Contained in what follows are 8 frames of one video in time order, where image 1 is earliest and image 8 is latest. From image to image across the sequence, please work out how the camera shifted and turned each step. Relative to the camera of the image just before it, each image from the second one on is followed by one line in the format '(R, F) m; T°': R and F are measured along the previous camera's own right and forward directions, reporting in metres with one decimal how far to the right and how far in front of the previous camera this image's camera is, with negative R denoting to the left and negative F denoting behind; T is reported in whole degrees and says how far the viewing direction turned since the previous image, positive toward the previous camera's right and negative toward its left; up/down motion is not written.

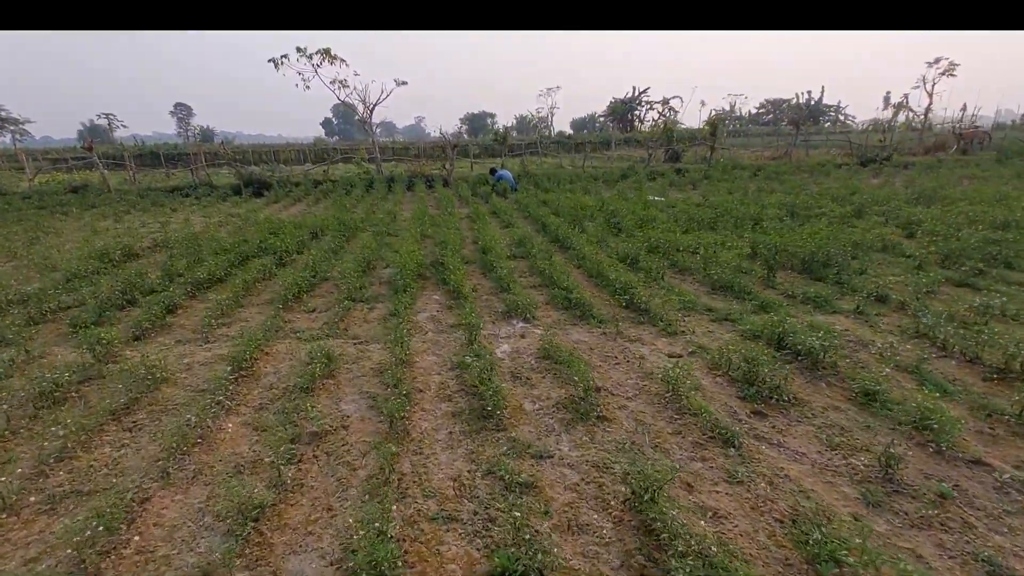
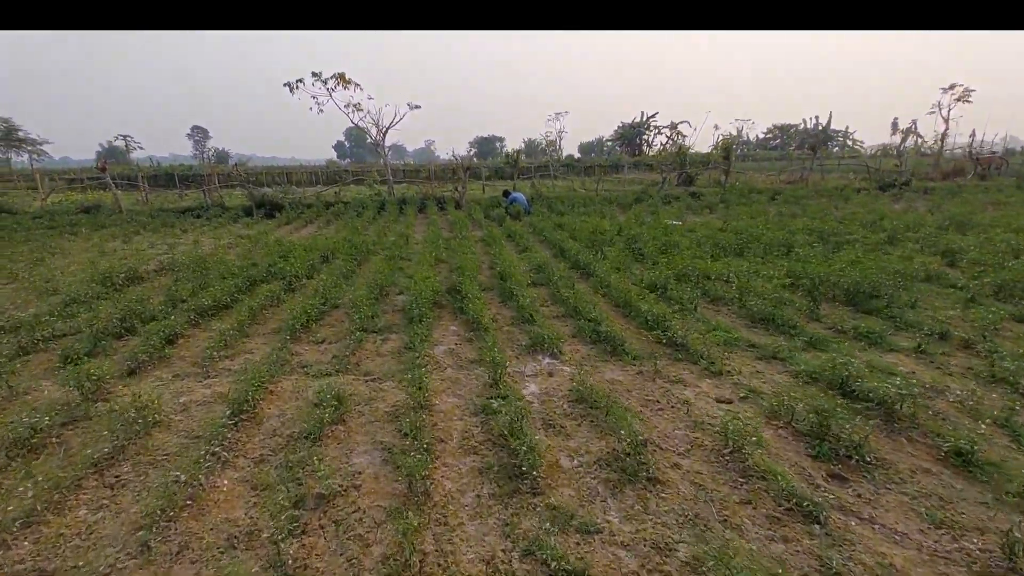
(-0.2, +0.5) m; -1°
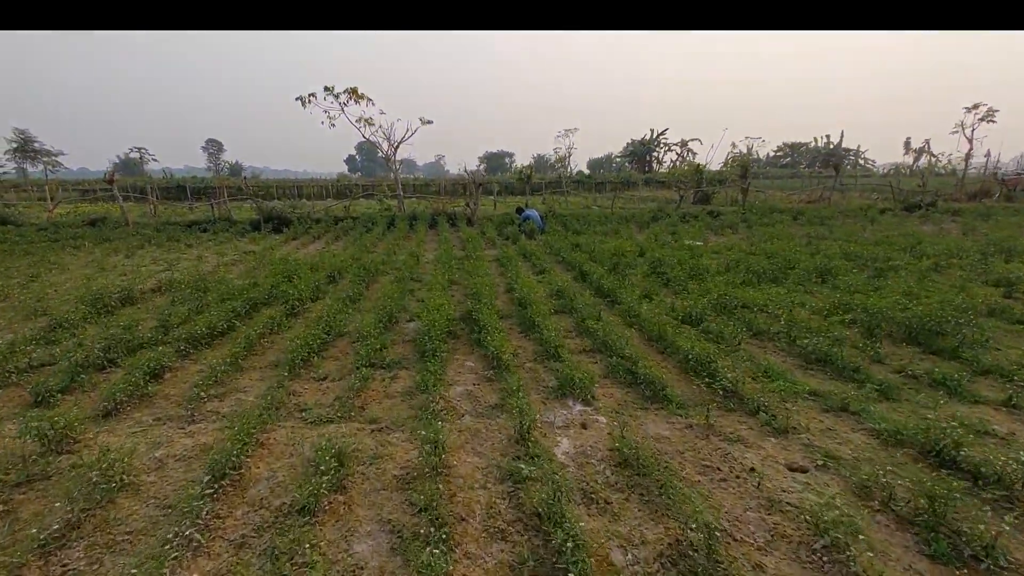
(-0.2, +0.7) m; -1°
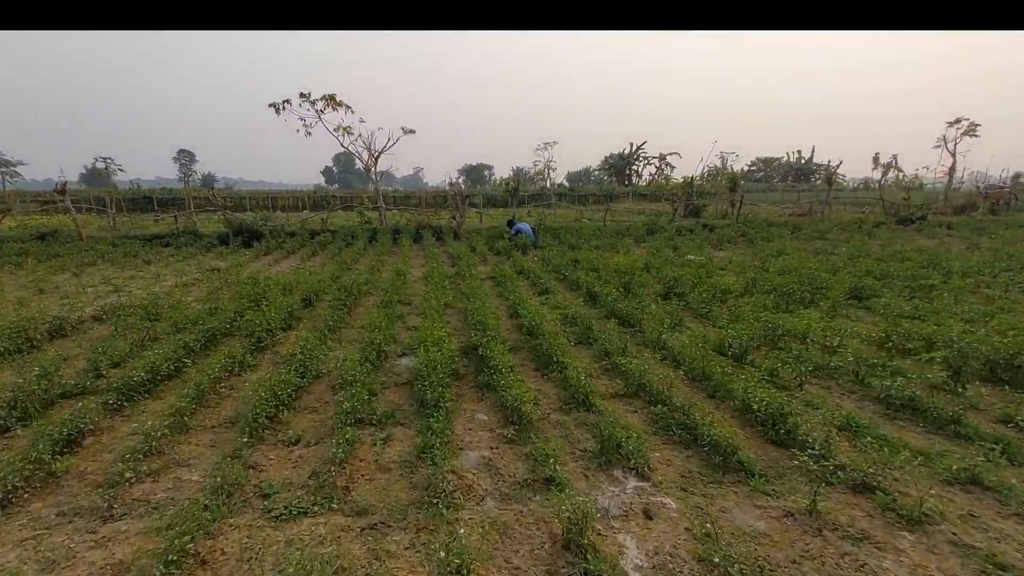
(-0.4, +1.1) m; +2°
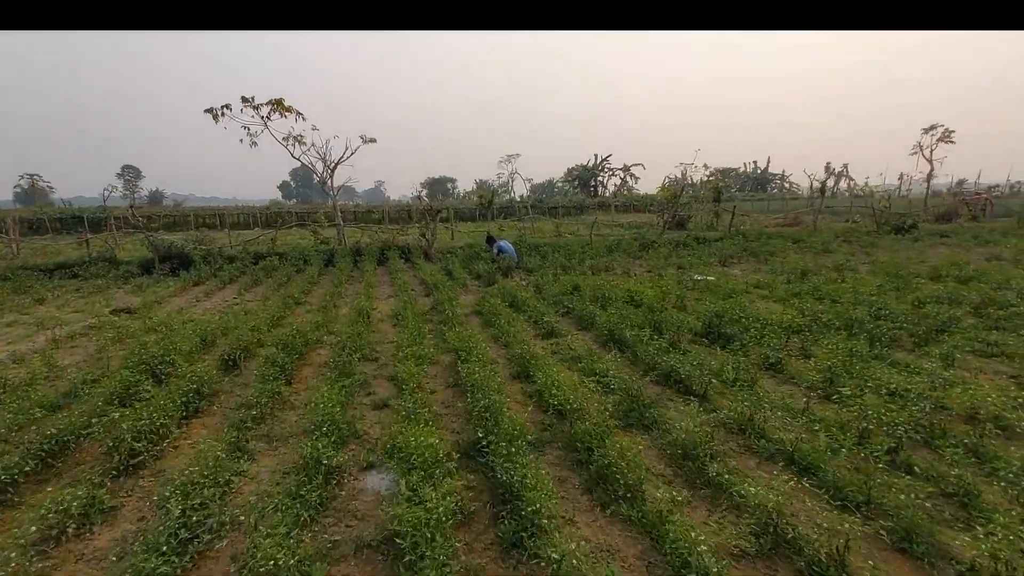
(-0.5, +2.3) m; +4°
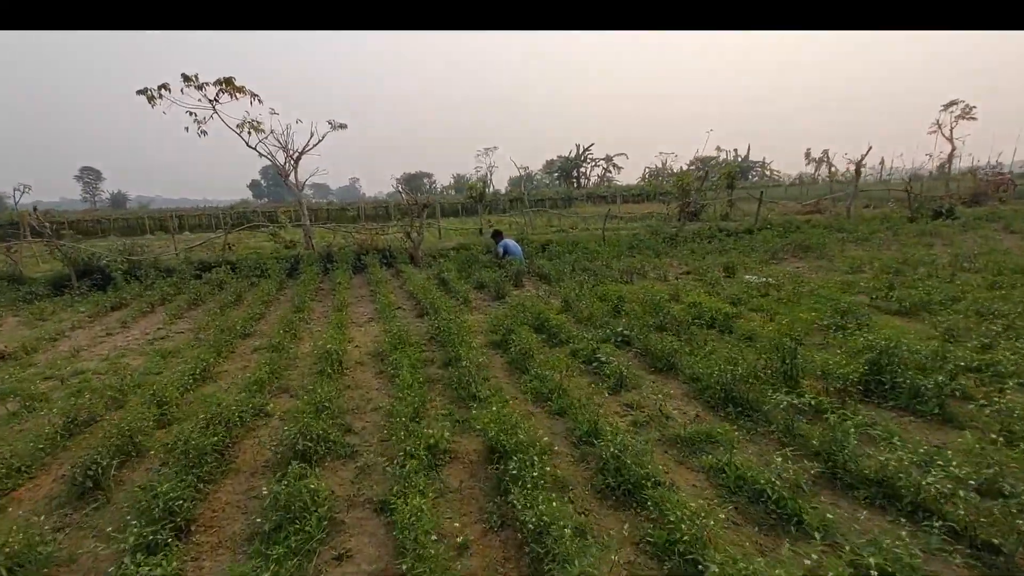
(-0.7, +2.8) m; +2°
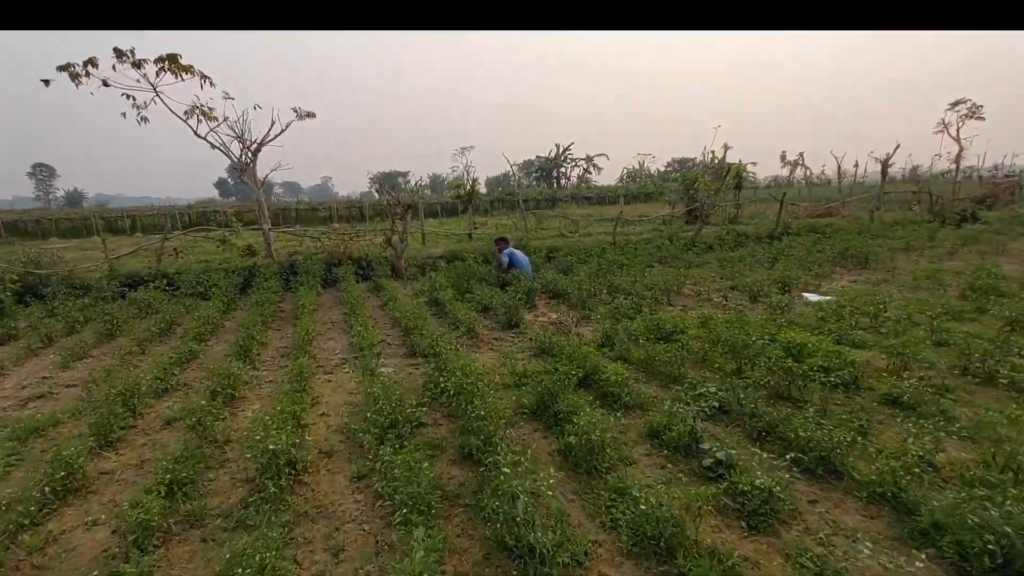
(-0.6, +2.2) m; +3°
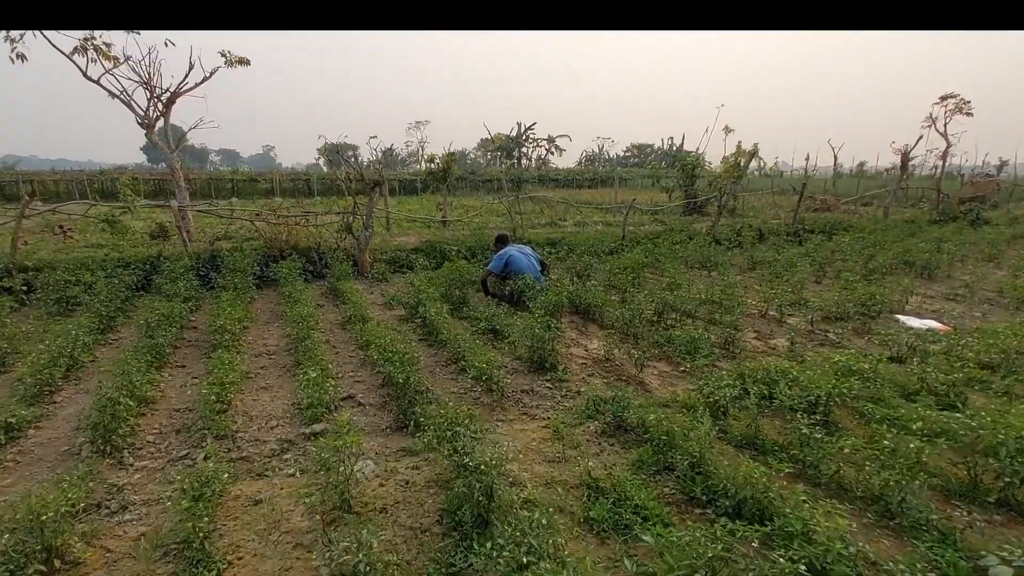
(-0.9, +2.6) m; +6°
